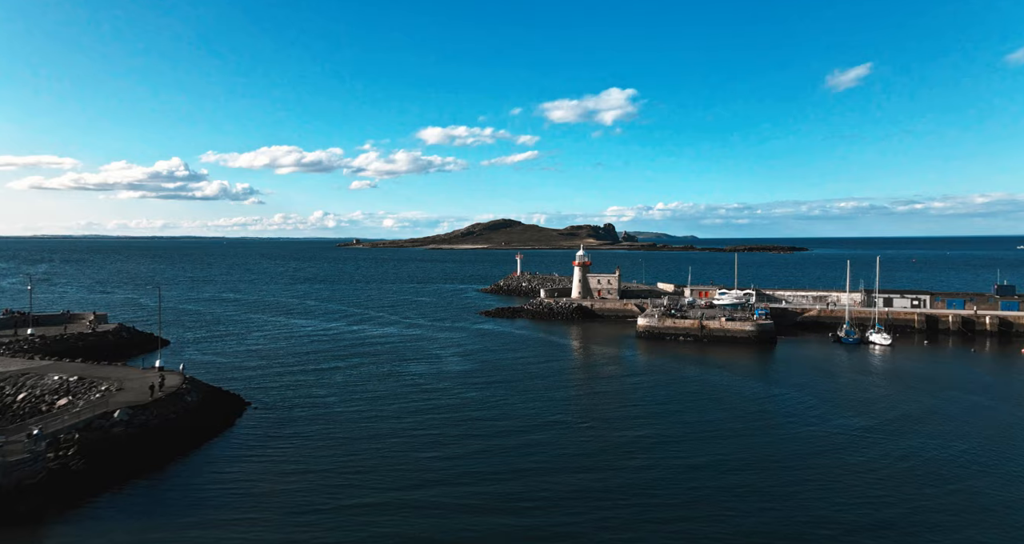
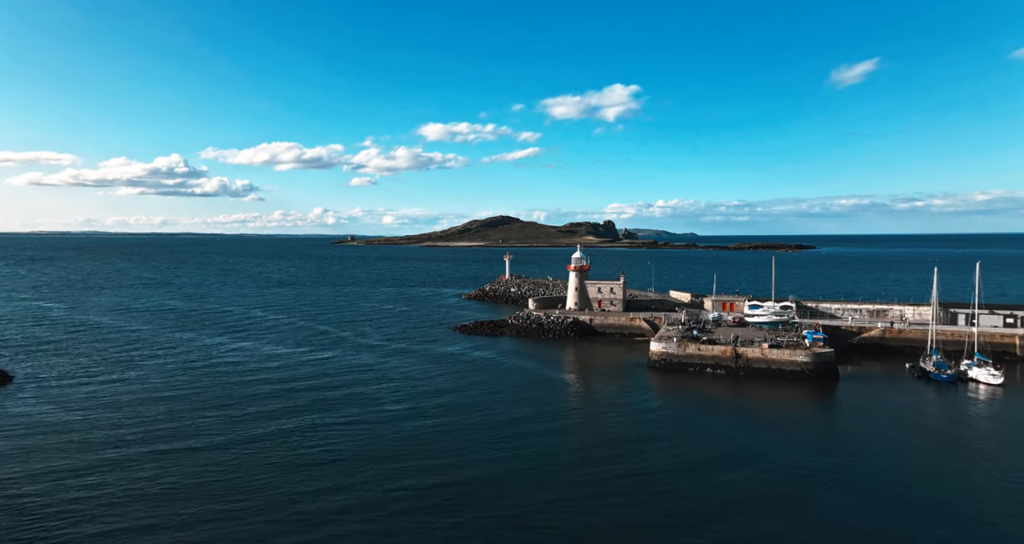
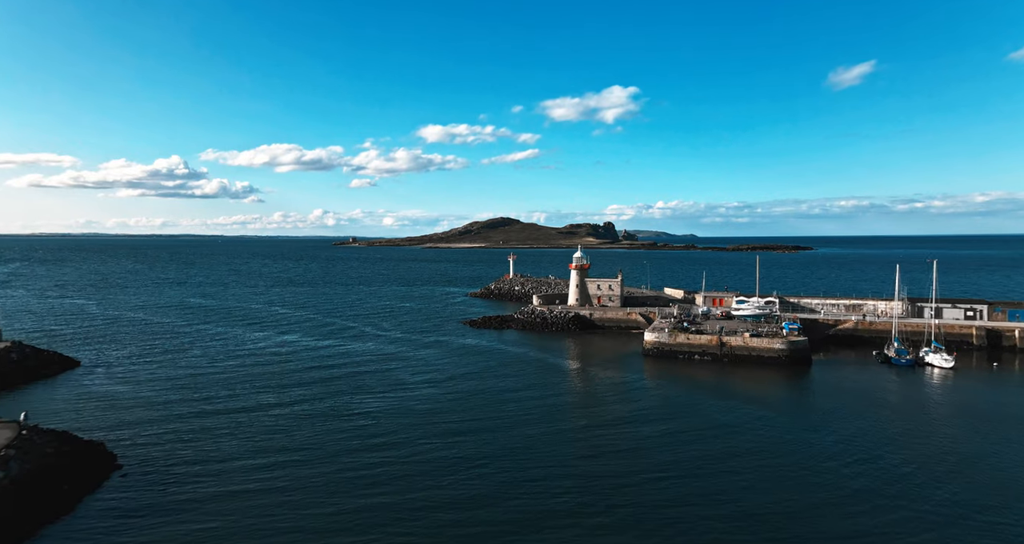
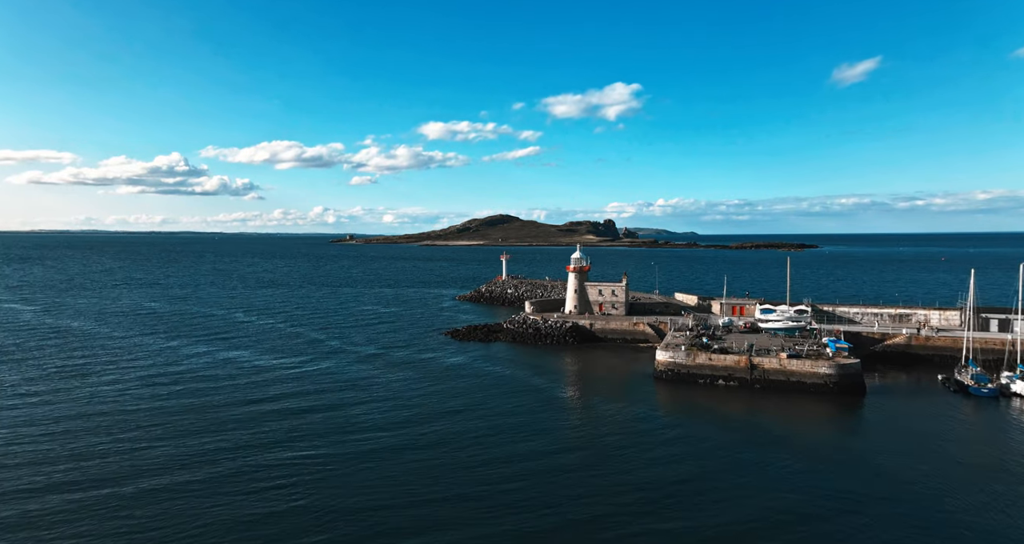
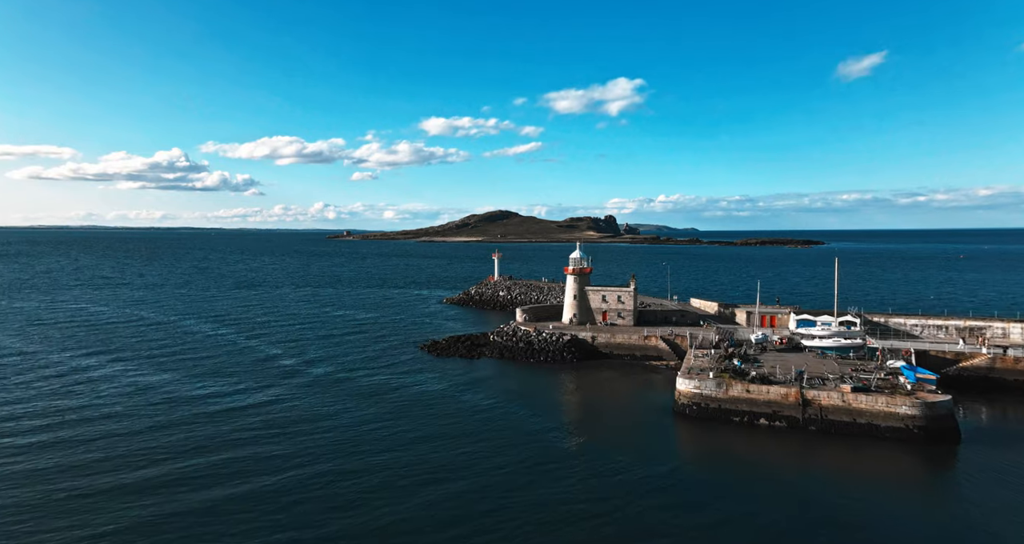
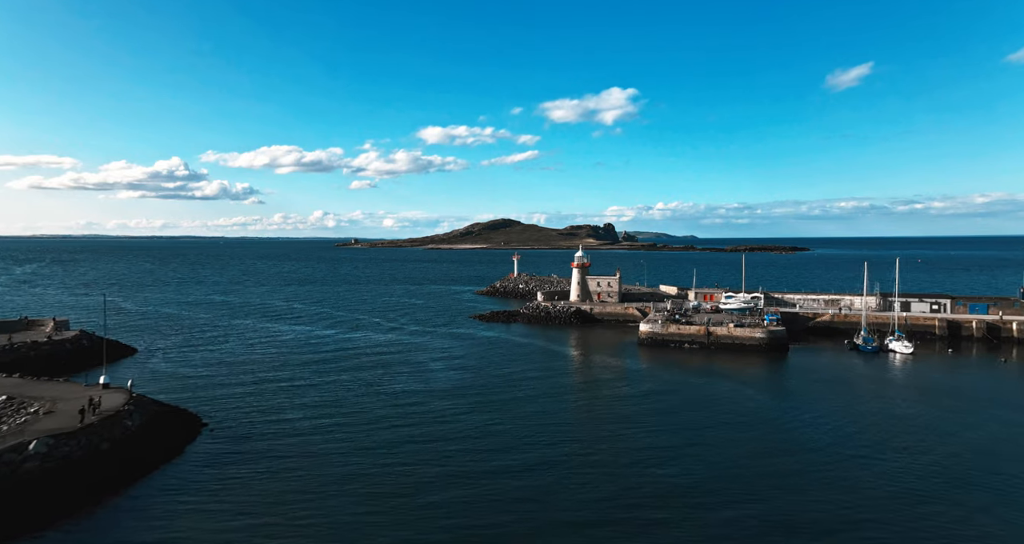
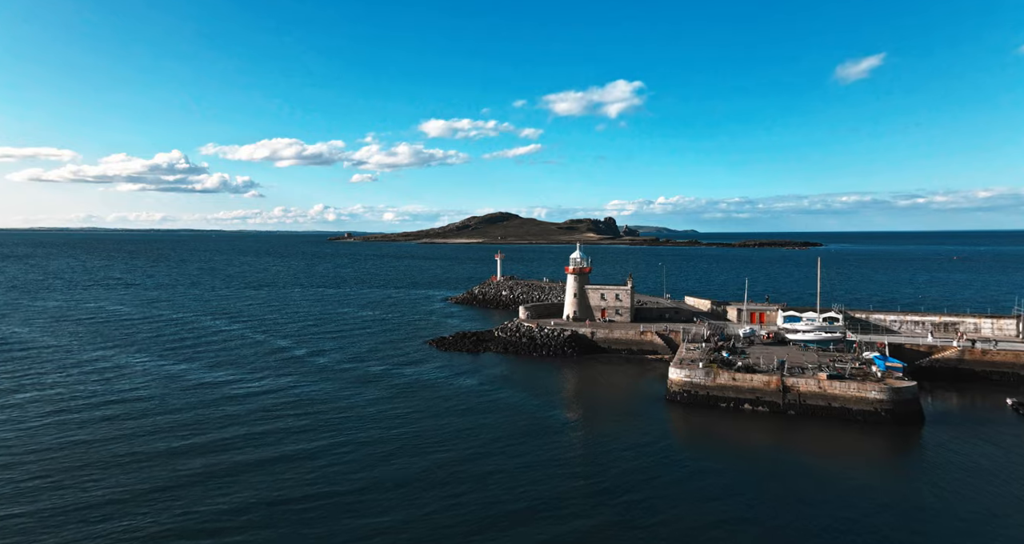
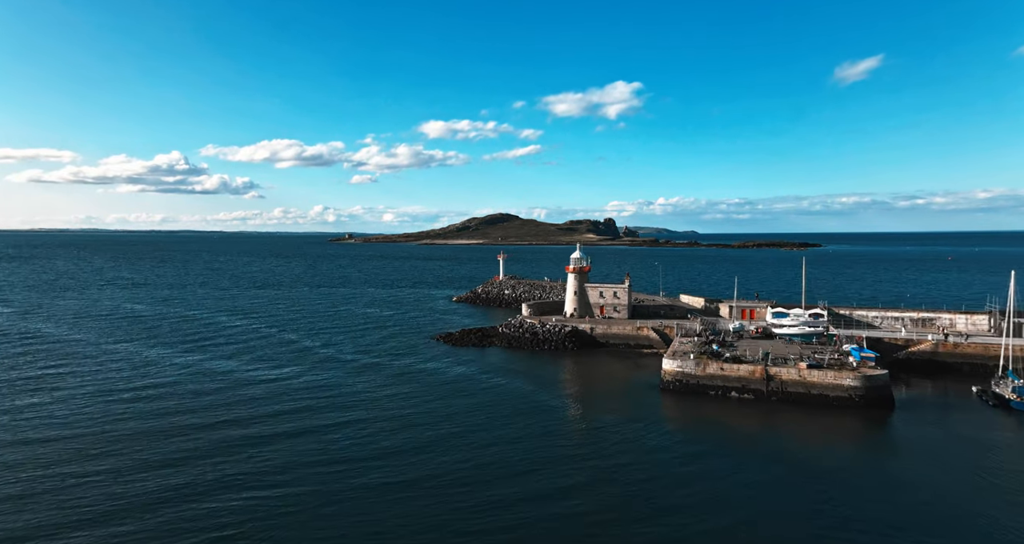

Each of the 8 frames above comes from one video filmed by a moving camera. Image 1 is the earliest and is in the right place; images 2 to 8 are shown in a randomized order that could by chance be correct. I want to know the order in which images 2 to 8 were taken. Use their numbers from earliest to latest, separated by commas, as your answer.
6, 3, 2, 4, 8, 7, 5
